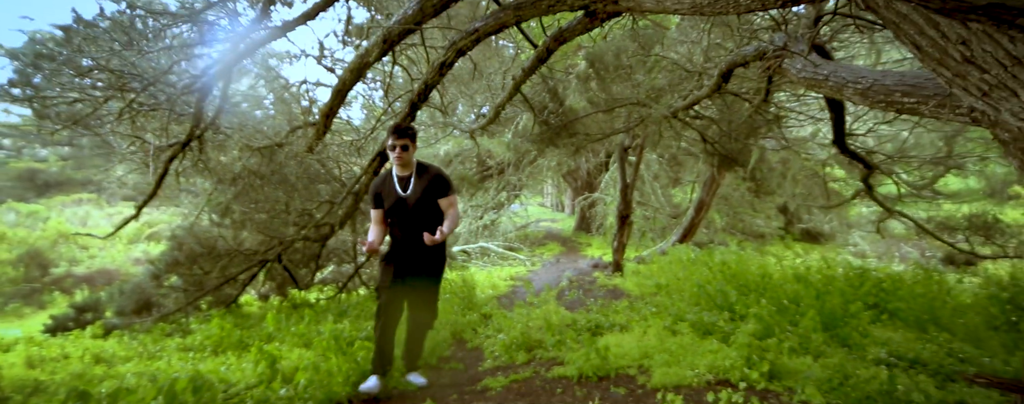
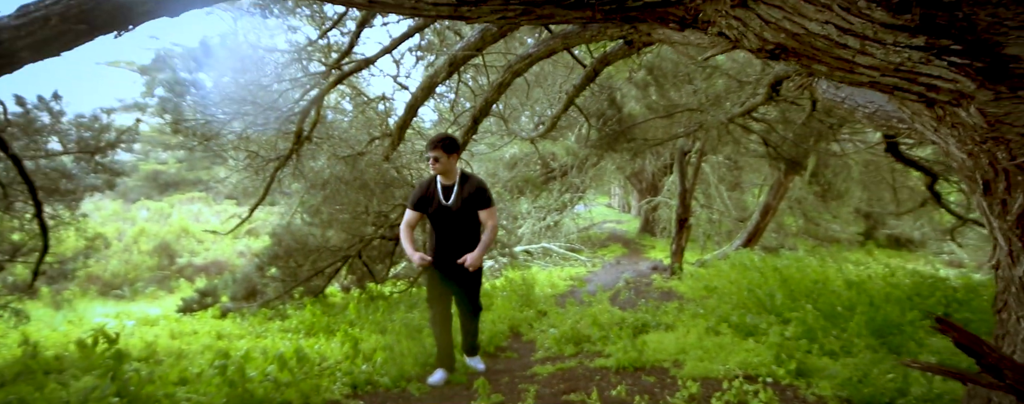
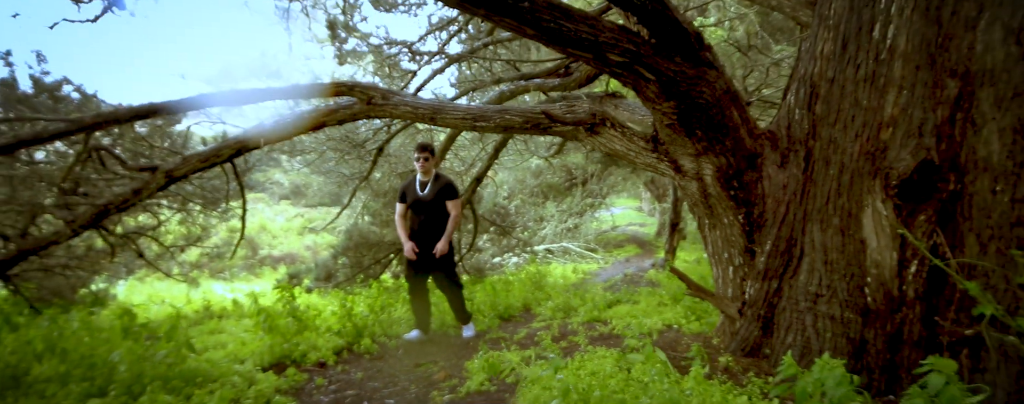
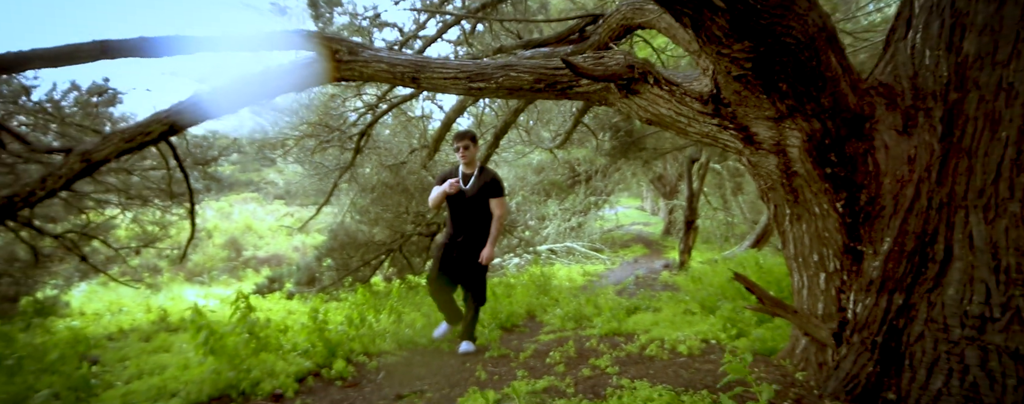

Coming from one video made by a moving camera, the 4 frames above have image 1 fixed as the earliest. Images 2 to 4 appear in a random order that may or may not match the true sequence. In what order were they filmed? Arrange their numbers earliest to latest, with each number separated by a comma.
2, 4, 3
